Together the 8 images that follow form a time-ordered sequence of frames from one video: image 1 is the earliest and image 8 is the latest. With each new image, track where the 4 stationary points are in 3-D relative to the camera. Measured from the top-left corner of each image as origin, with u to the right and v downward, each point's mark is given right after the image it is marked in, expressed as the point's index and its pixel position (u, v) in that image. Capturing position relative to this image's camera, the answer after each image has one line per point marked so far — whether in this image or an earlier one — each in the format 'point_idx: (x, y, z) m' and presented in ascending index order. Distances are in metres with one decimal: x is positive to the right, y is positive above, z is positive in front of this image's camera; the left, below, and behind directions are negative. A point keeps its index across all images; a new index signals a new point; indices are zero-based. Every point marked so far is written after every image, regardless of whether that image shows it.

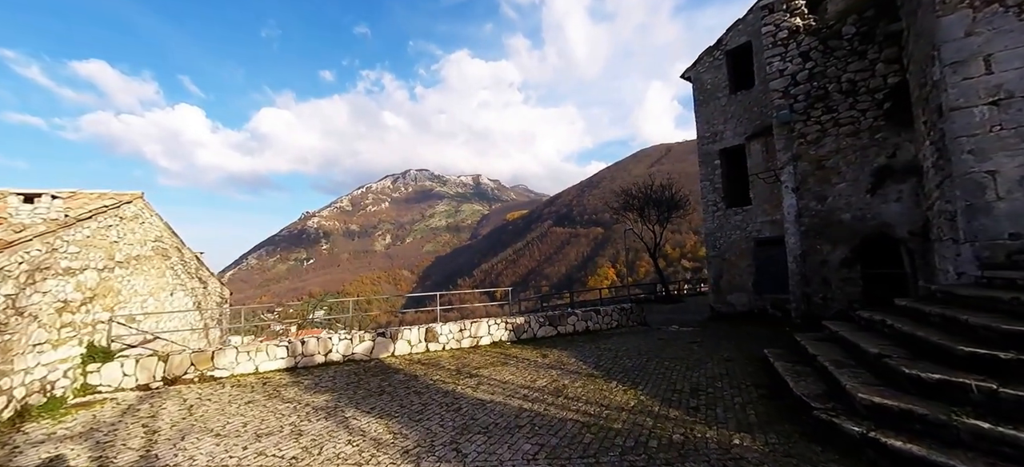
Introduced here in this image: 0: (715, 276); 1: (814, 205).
0: (+5.7, -1.2, +12.9) m
1: (+6.1, +0.6, +9.0) m
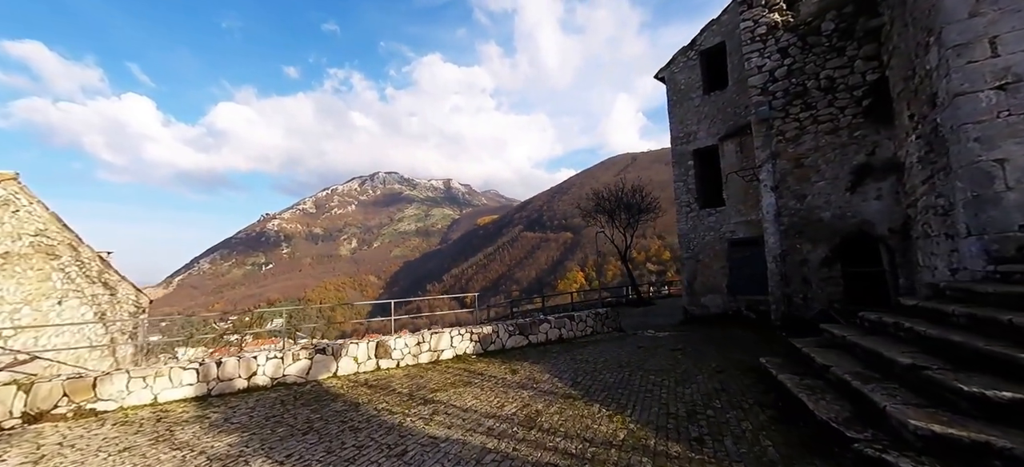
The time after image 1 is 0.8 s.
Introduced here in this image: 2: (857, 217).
0: (+4.9, -1.3, +12.5) m
1: (+5.5, +0.6, +8.6) m
2: (+6.2, +0.3, +8.1) m
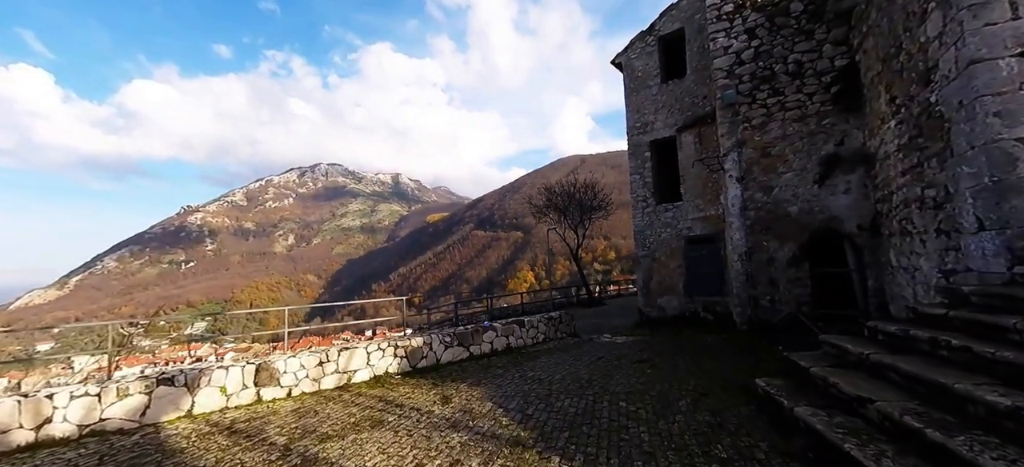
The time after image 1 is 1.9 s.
0: (+3.4, -1.2, +11.7) m
1: (+4.5, +0.7, +8.0) m
2: (+5.3, +0.4, +7.5) m
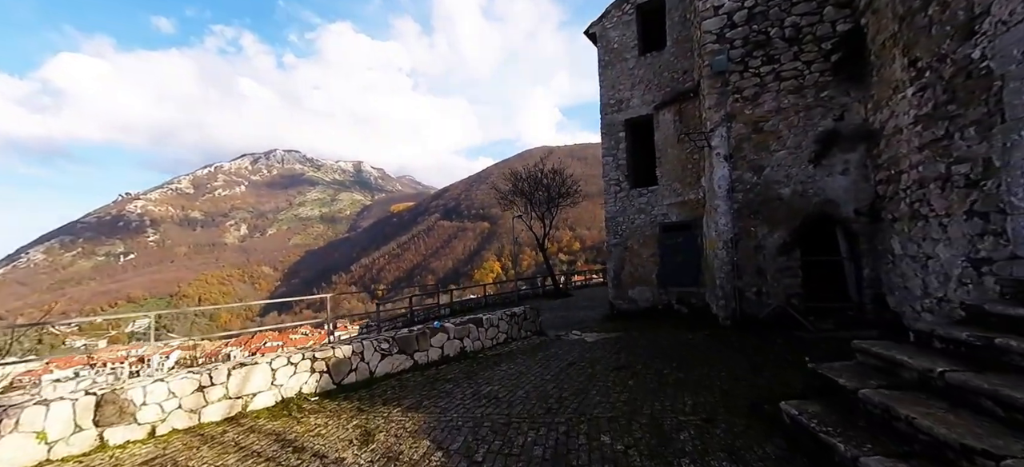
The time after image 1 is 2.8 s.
0: (+2.5, -0.9, +10.8) m
1: (+3.8, +0.9, +7.2) m
2: (+4.6, +0.6, +6.7) m
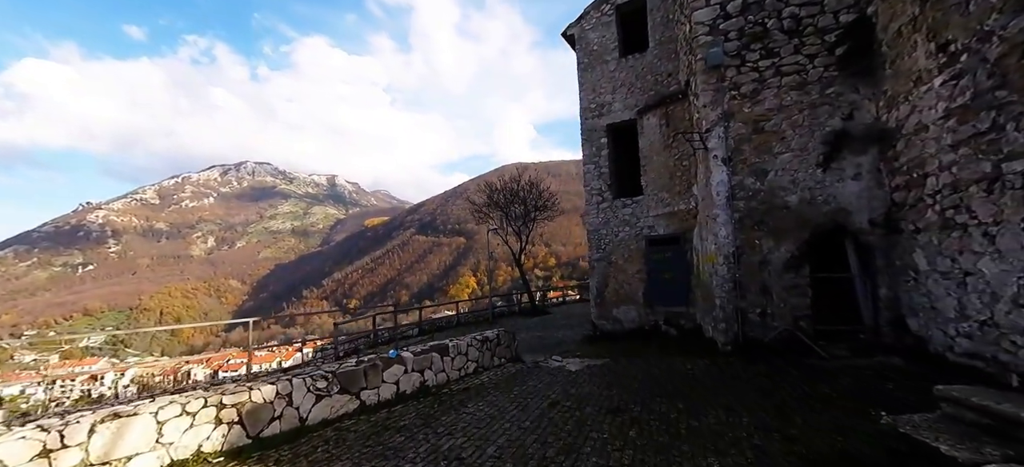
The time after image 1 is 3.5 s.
0: (+1.9, -1.2, +10.0) m
1: (+3.4, +0.7, +6.4) m
2: (+4.3, +0.4, +6.0) m
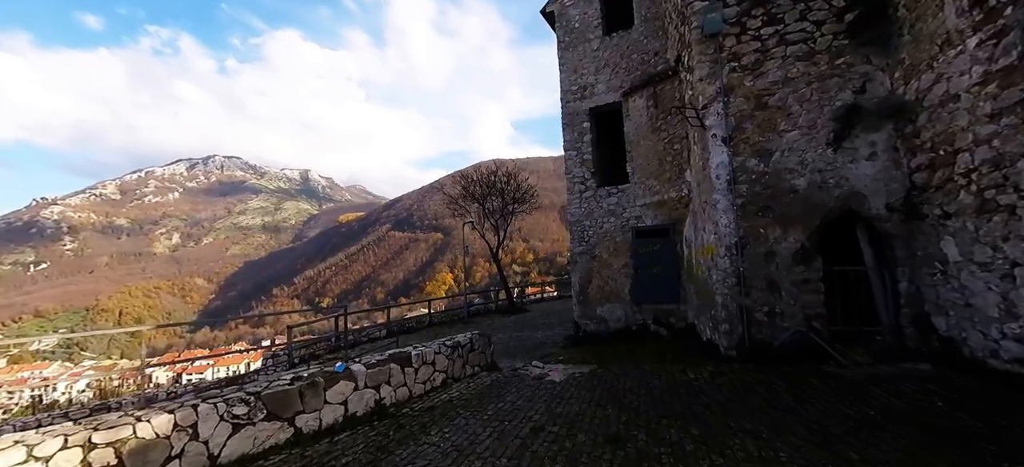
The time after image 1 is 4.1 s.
0: (+1.4, -1.0, +9.2) m
1: (+3.1, +0.9, +5.7) m
2: (+4.0, +0.6, +5.3) m
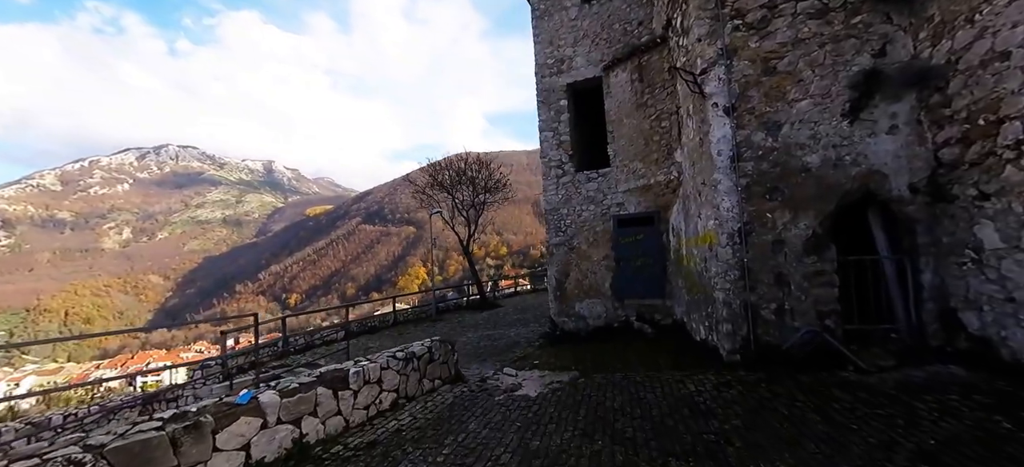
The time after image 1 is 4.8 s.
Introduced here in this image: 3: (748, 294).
0: (+0.9, -0.8, +8.3) m
1: (+2.7, +1.0, +4.9) m
2: (+3.6, +0.7, +4.6) m
3: (+2.5, -0.7, +4.8) m
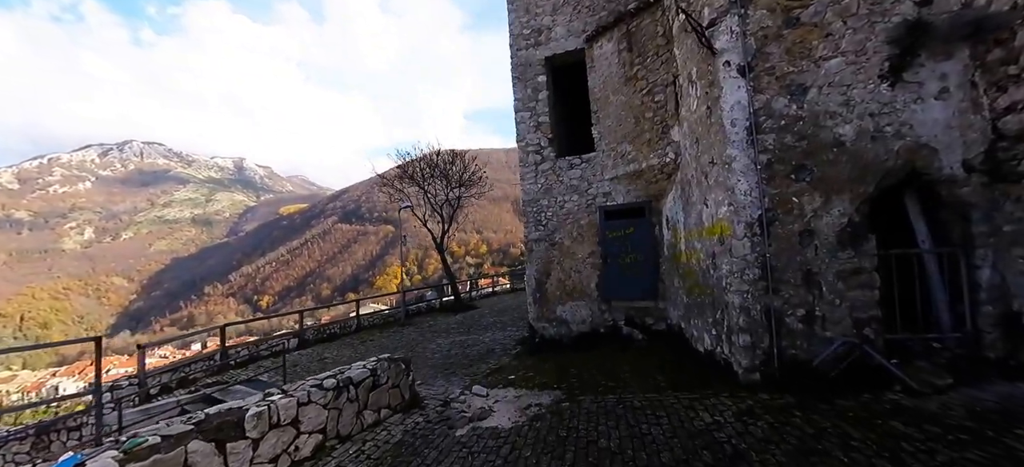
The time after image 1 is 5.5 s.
0: (+0.4, -0.7, +7.3) m
1: (+2.4, +1.1, +4.0) m
2: (+3.3, +0.8, +3.8) m
3: (+2.2, -0.6, +4.0) m
